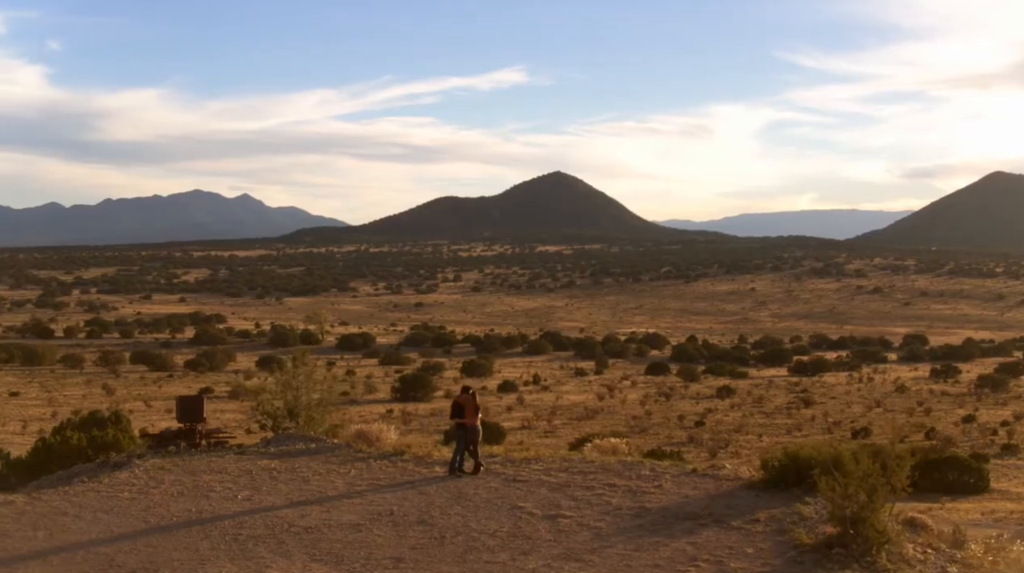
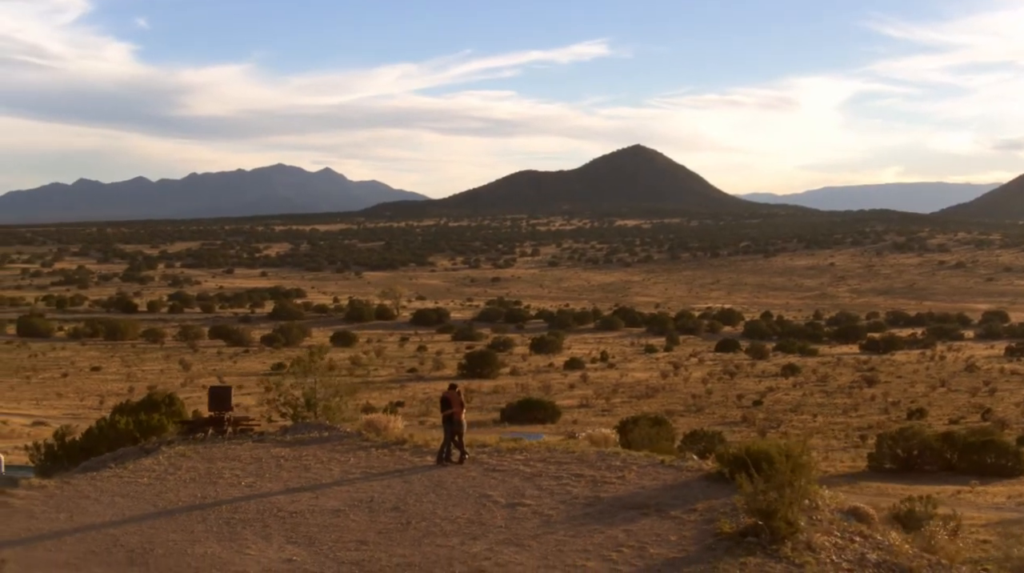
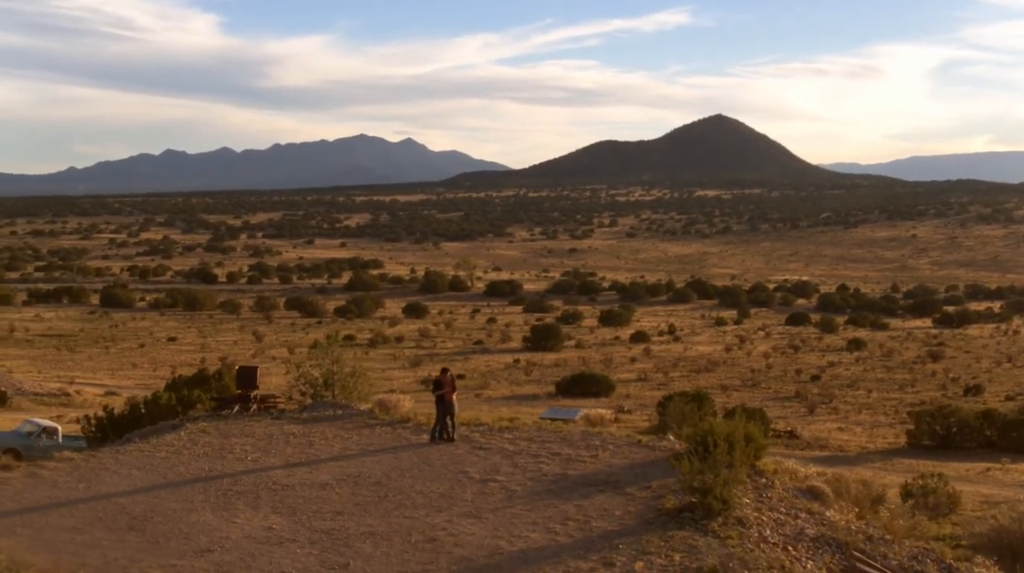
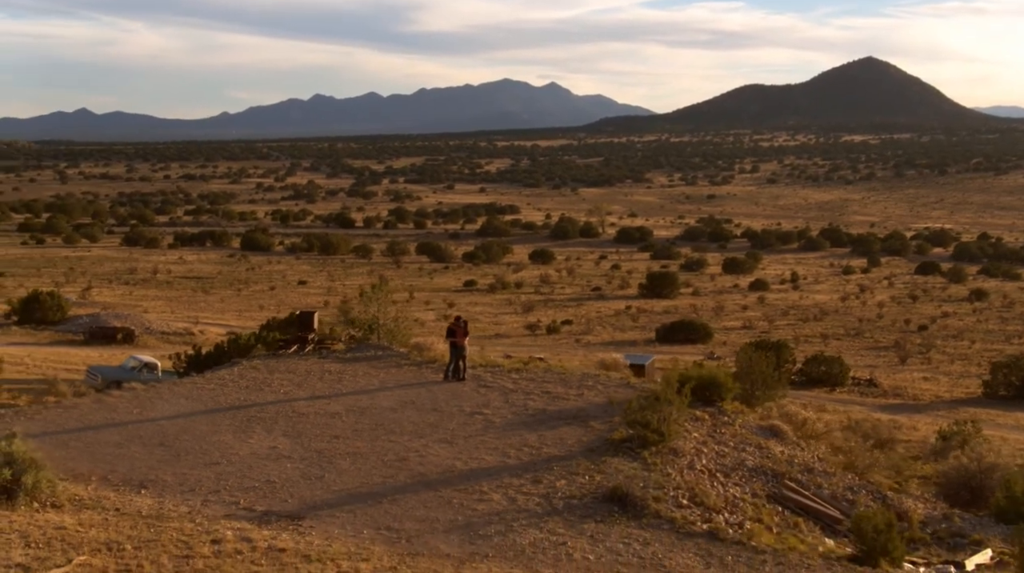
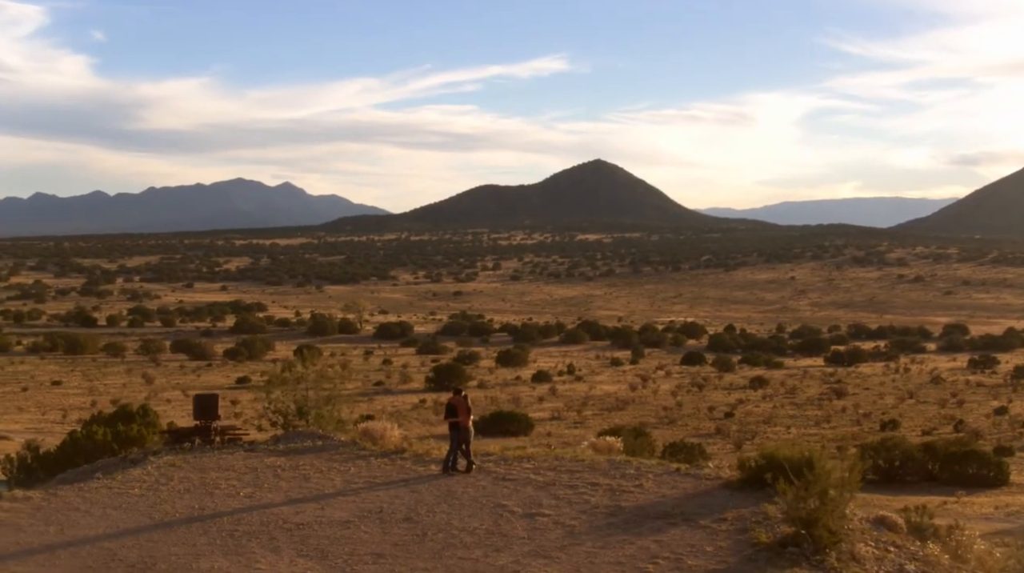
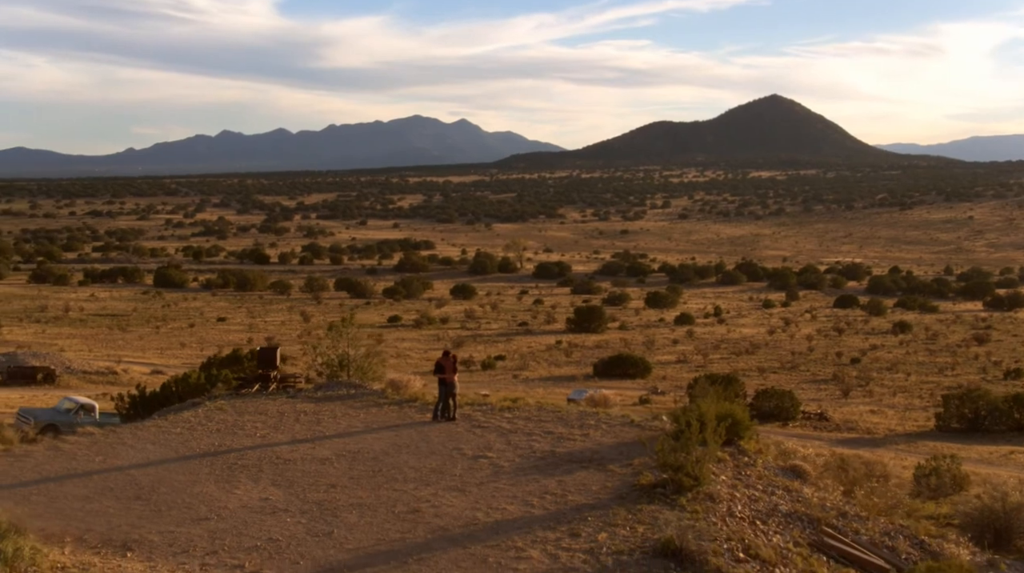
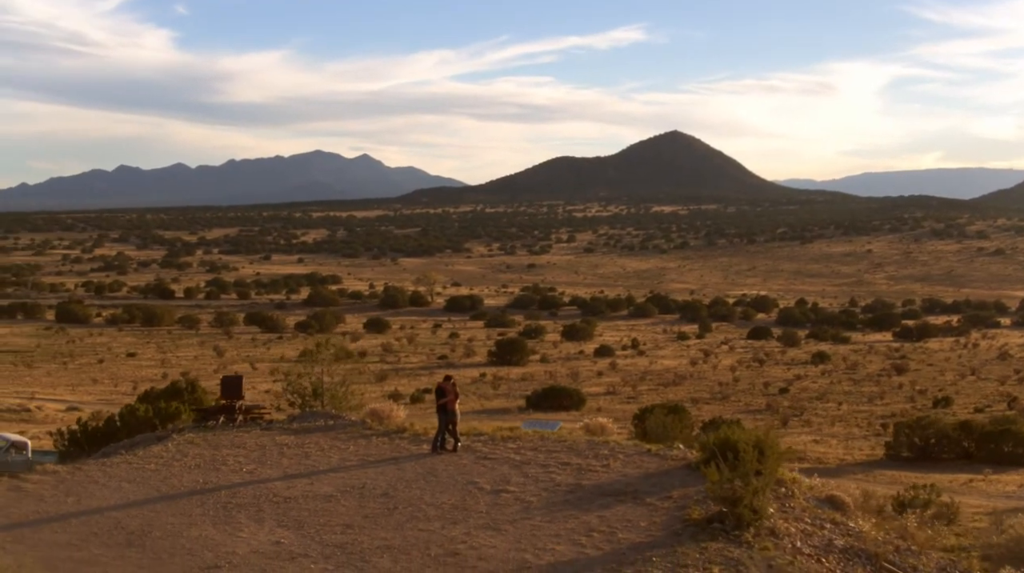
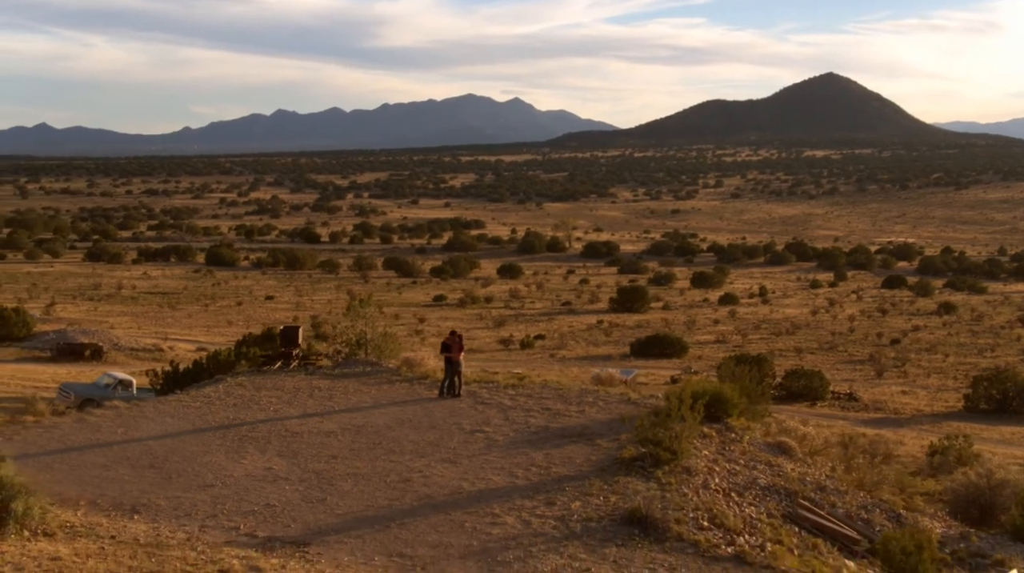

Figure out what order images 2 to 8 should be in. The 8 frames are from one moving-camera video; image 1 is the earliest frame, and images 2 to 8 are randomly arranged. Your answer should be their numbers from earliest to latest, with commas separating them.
5, 2, 7, 3, 6, 8, 4
